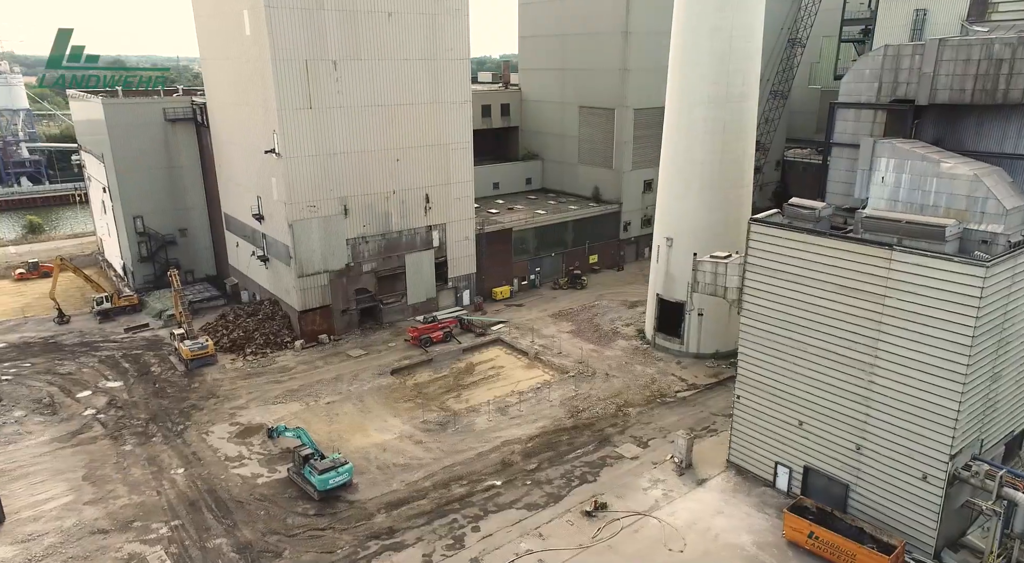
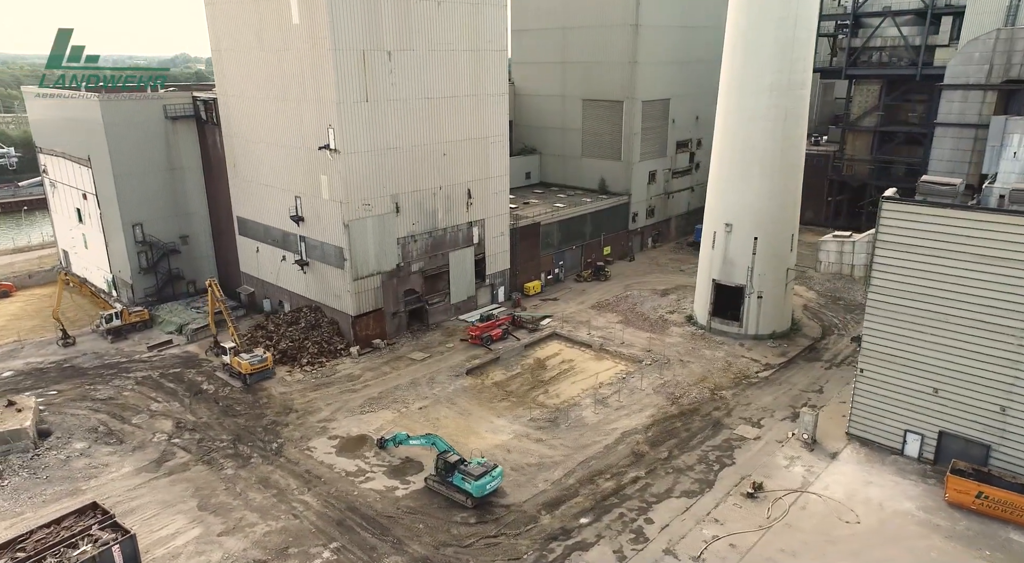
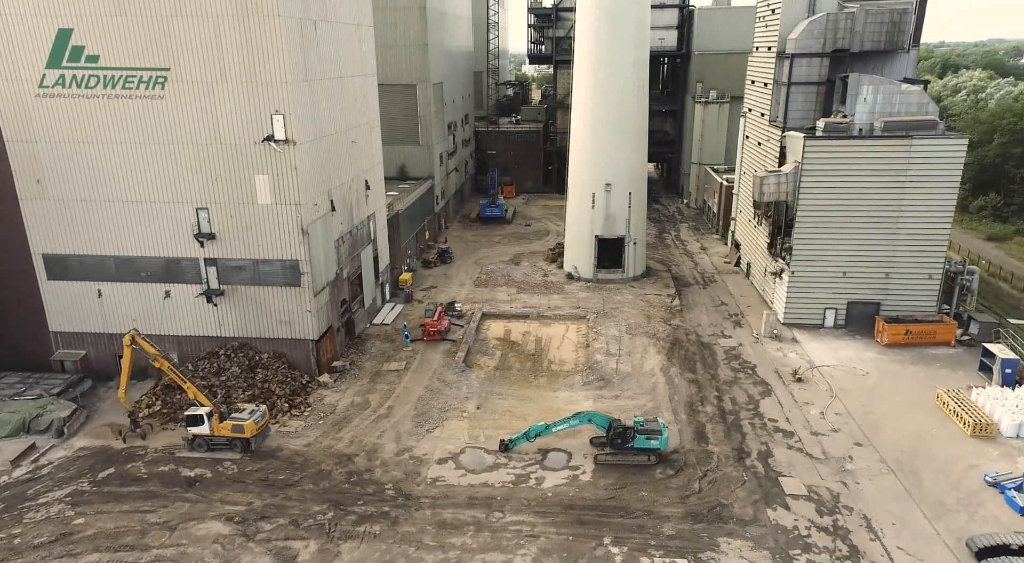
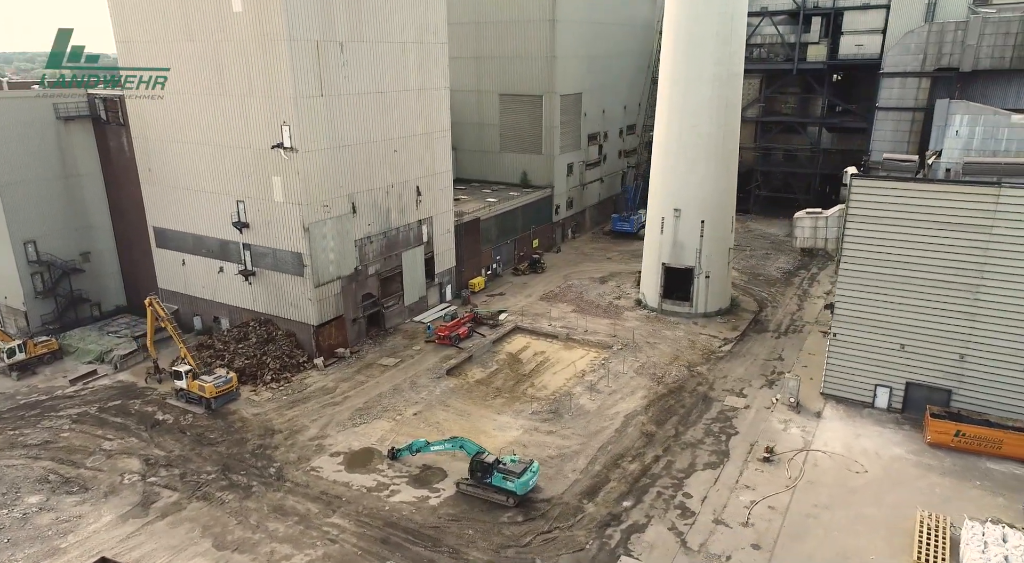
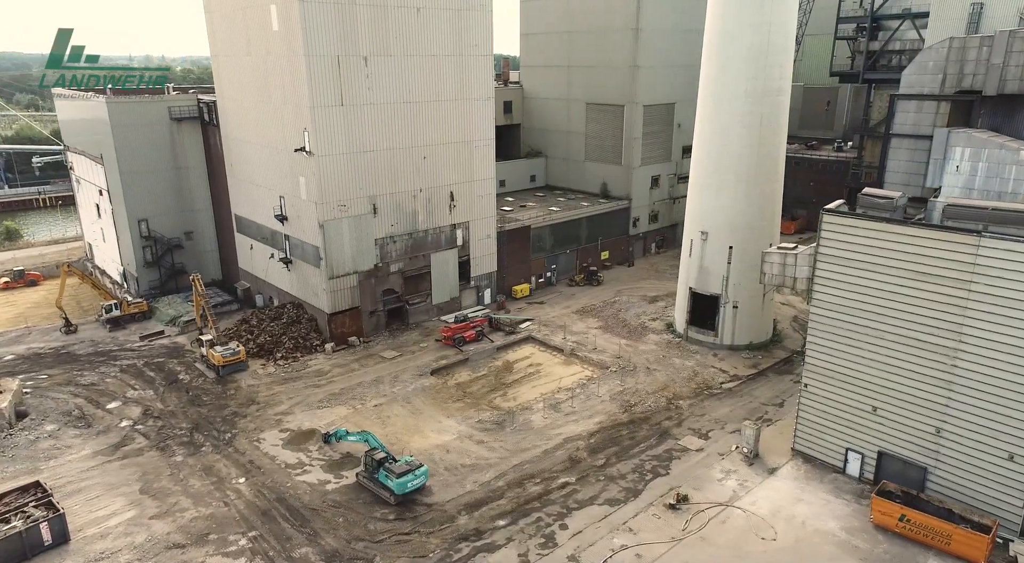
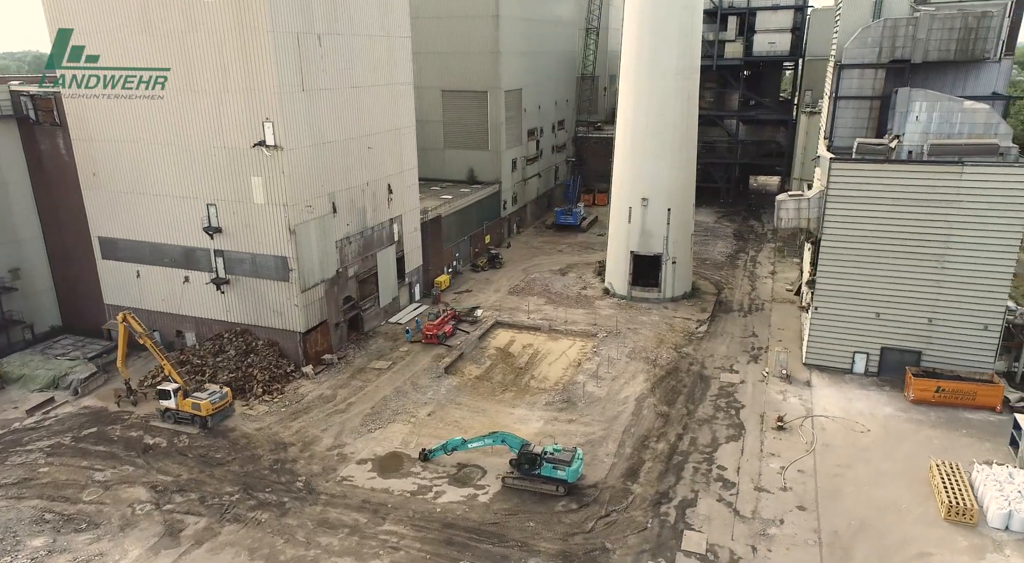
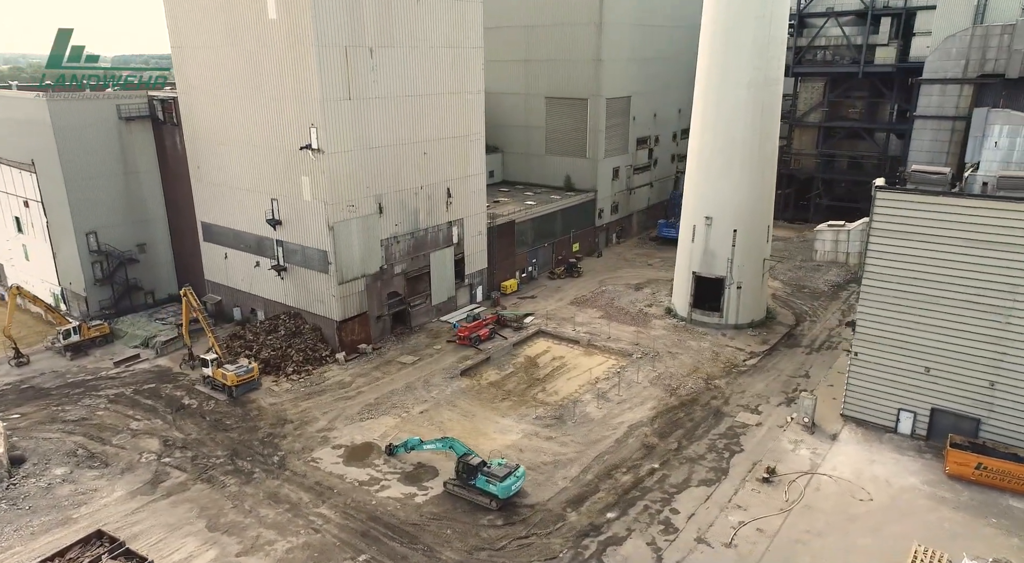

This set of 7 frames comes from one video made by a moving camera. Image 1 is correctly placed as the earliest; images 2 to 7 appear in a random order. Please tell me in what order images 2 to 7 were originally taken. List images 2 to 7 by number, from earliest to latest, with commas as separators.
5, 2, 7, 4, 6, 3
